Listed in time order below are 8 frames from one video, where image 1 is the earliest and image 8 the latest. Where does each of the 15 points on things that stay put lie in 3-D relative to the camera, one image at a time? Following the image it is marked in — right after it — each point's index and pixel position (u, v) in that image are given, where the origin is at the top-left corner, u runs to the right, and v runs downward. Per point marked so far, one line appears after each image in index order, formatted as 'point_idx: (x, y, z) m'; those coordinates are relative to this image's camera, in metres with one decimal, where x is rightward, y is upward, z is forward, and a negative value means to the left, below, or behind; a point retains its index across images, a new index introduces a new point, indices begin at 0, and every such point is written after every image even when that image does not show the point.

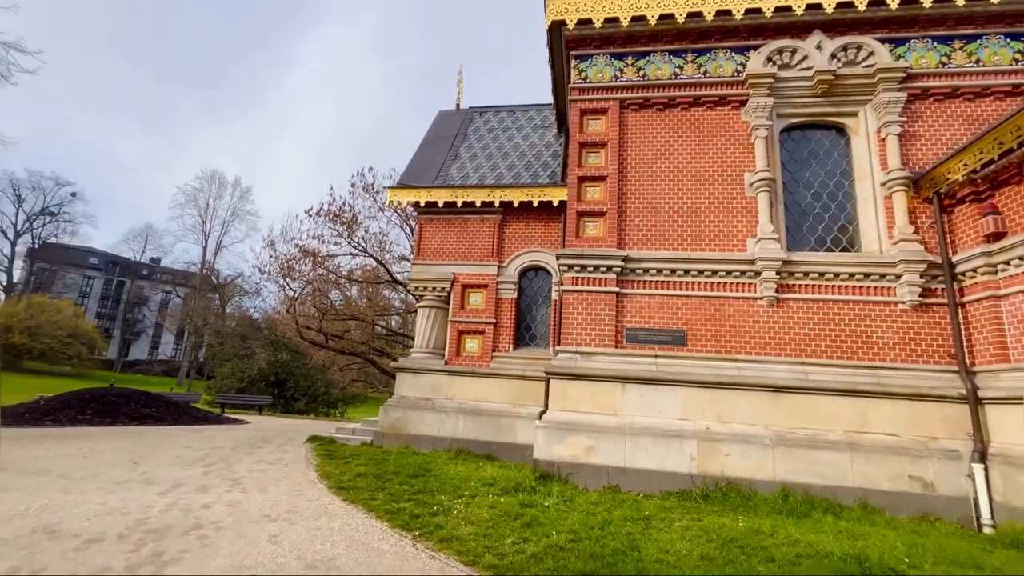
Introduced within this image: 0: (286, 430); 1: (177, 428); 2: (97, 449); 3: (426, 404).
0: (-5.6, -3.5, +11.6) m
1: (-8.3, -3.4, +11.4) m
2: (-7.0, -2.7, +7.9) m
3: (-1.8, -2.5, +9.8) m
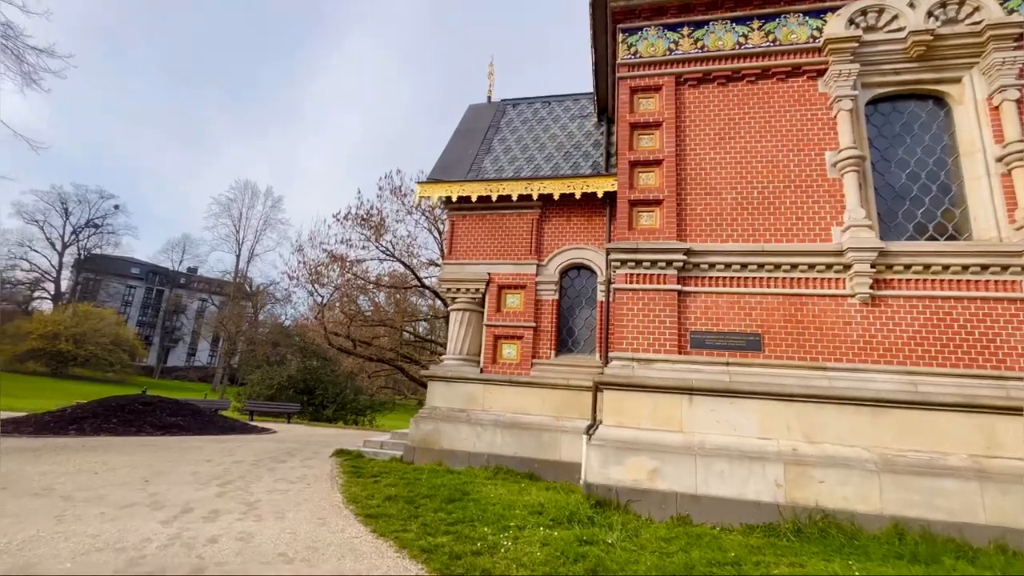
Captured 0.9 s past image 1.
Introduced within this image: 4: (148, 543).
0: (-4.7, -3.6, +10.9) m
1: (-7.3, -3.5, +10.9) m
2: (-6.3, -2.7, +7.3) m
3: (-1.0, -2.5, +9.0) m
4: (-3.3, -2.3, +4.3) m
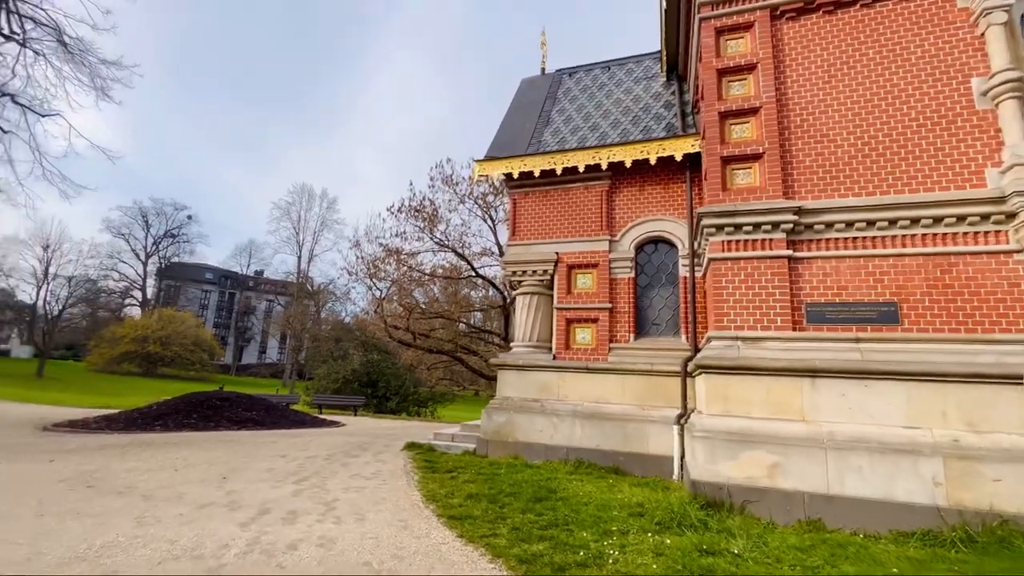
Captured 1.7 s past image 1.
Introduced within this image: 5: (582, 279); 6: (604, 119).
0: (-3.0, -3.4, +10.7) m
1: (-5.6, -3.4, +11.0) m
2: (-5.0, -2.7, +7.3) m
3: (+0.4, -2.1, +8.4) m
4: (-2.4, -2.2, +3.9) m
5: (+1.3, +0.2, +8.9) m
6: (+2.0, +3.6, +10.0) m
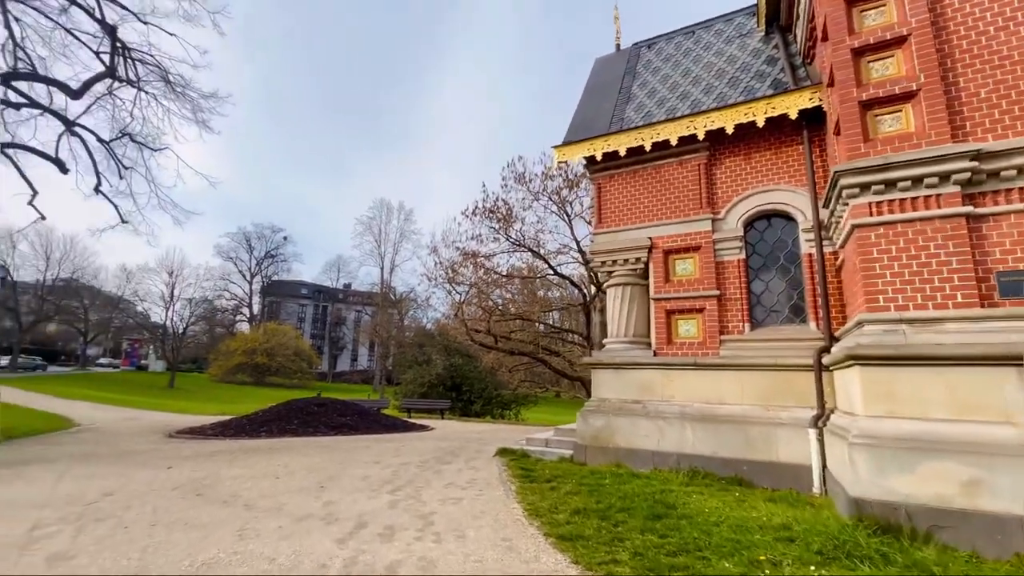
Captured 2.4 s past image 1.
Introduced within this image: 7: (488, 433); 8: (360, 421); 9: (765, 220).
0: (-0.9, -3.4, +10.4) m
1: (-3.5, -3.6, +11.1) m
2: (-3.5, -2.8, +7.3) m
3: (+2.0, -2.0, +7.6) m
4: (-1.5, -2.2, +3.6) m
5: (+2.9, +0.4, +8.0) m
6: (+3.5, +3.9, +9.0) m
7: (-0.6, -3.7, +11.7) m
8: (-4.3, -3.8, +13.2) m
9: (+4.2, +1.1, +7.6) m
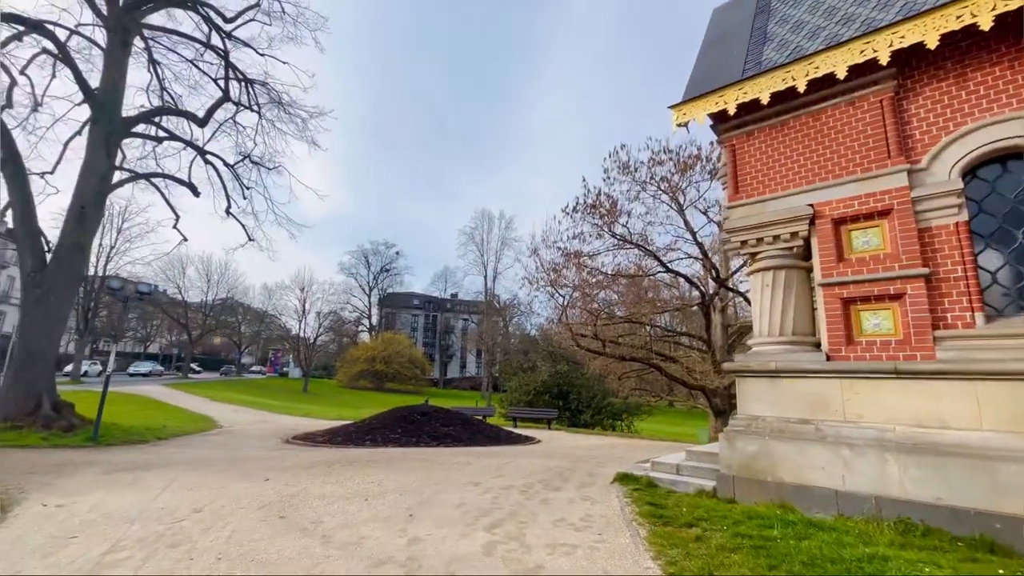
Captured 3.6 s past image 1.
0: (+1.4, -3.3, +9.0) m
1: (-1.0, -3.6, +10.3) m
2: (-1.8, -2.8, +6.6) m
3: (+3.6, -1.7, +5.7) m
4: (-0.7, -2.1, +2.5) m
5: (+4.4, +0.6, +5.9) m
6: (+5.1, +4.2, +6.8) m
7: (+2.0, -3.6, +10.3) m
8: (-1.3, -3.9, +12.6) m
9: (+5.5, +1.4, +5.3) m
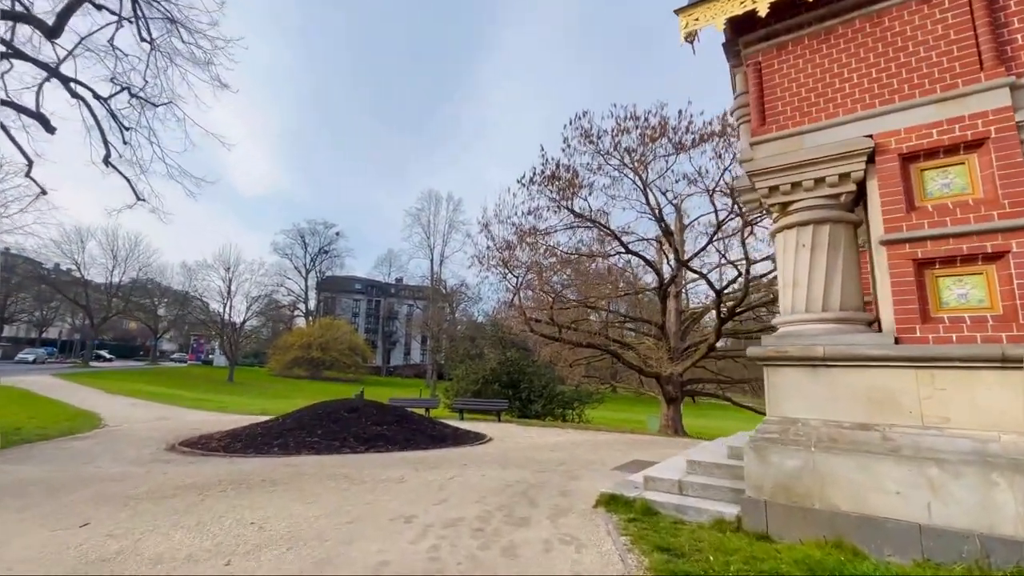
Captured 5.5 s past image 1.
0: (+0.6, -2.8, +7.3) m
1: (-1.9, -3.0, +8.2) m
2: (-2.3, -2.3, +4.4) m
3: (+3.1, -1.3, +4.1) m
4: (-0.7, -1.7, +0.5) m
5: (+4.0, +1.0, +4.4) m
6: (+4.7, +4.6, +5.3) m
7: (+1.0, -3.1, +8.6) m
8: (-2.5, -3.2, +10.5) m
9: (+5.2, +1.8, +3.9) m
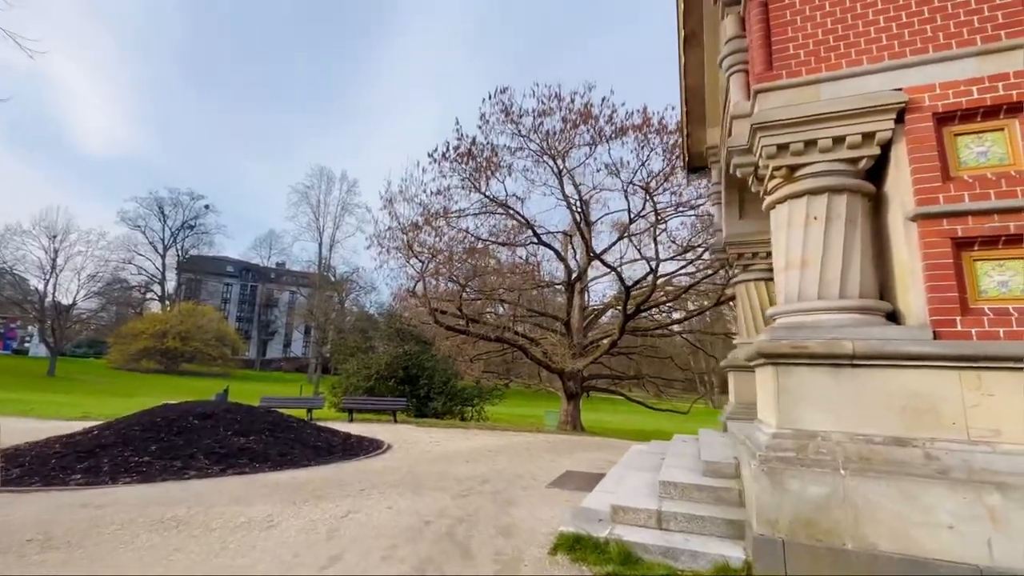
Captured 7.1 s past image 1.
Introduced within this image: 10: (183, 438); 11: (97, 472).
0: (-0.5, -2.5, +5.8) m
1: (-3.1, -2.6, +6.1) m
2: (-2.7, -1.9, +2.4) m
3: (+2.8, -1.2, +3.3) m
4: (-0.2, -1.4, -1.1) m
5: (+3.7, +1.1, +3.7) m
6: (+4.3, +4.6, +4.7) m
7: (-0.4, -2.8, +7.1) m
8: (-4.2, -2.7, +8.2) m
9: (+5.0, +1.8, +3.5) m
10: (-5.5, -2.5, +7.8) m
11: (-5.8, -2.5, +6.5) m
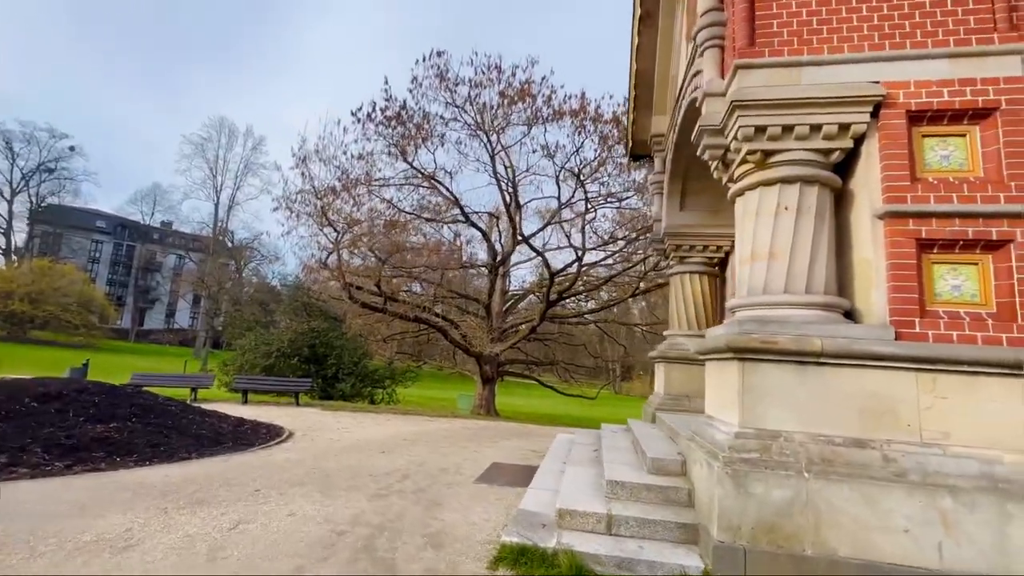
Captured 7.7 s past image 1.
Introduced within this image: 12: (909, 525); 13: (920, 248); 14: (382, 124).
0: (-1.3, -2.2, +5.1) m
1: (-4.0, -2.1, +5.0) m
2: (-2.8, -1.6, +1.3) m
3: (+2.4, -1.2, +3.2) m
4: (+0.3, -1.4, -1.6) m
5: (+3.4, +1.1, +3.7) m
6: (+4.1, +4.6, +4.7) m
7: (-1.4, -2.4, +6.5) m
8: (-5.4, -2.1, +6.8) m
9: (+4.8, +1.7, +3.7) m
10: (-6.6, -1.8, +6.2) m
11: (-6.6, -1.9, +4.8) m
12: (+2.6, -1.5, +3.0) m
13: (+3.1, +0.3, +3.6) m
14: (-4.4, +5.5, +15.7) m
